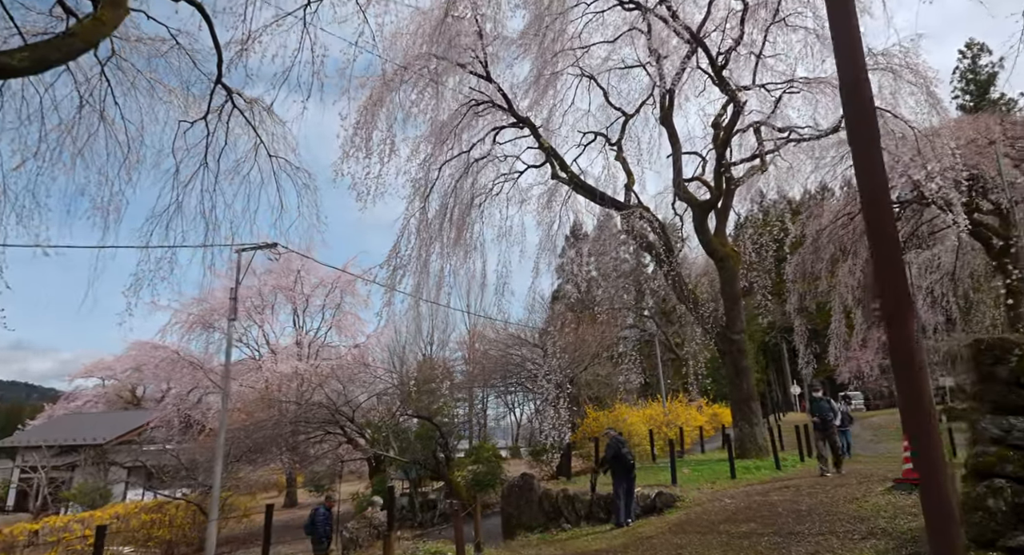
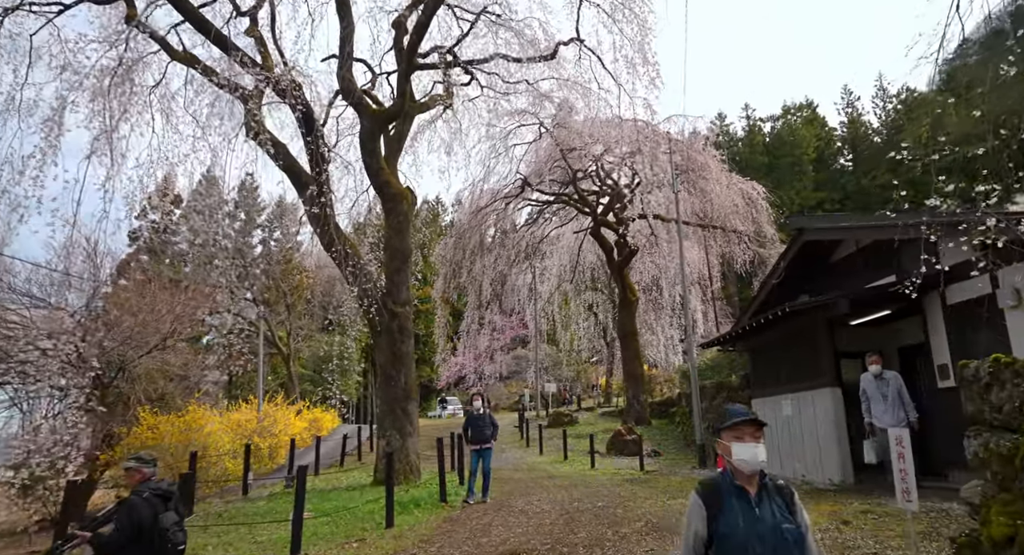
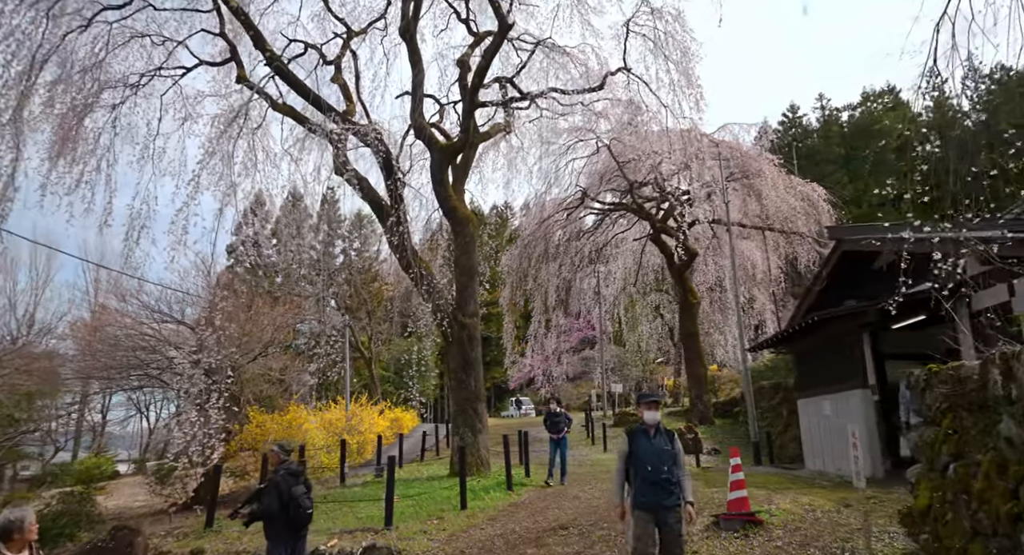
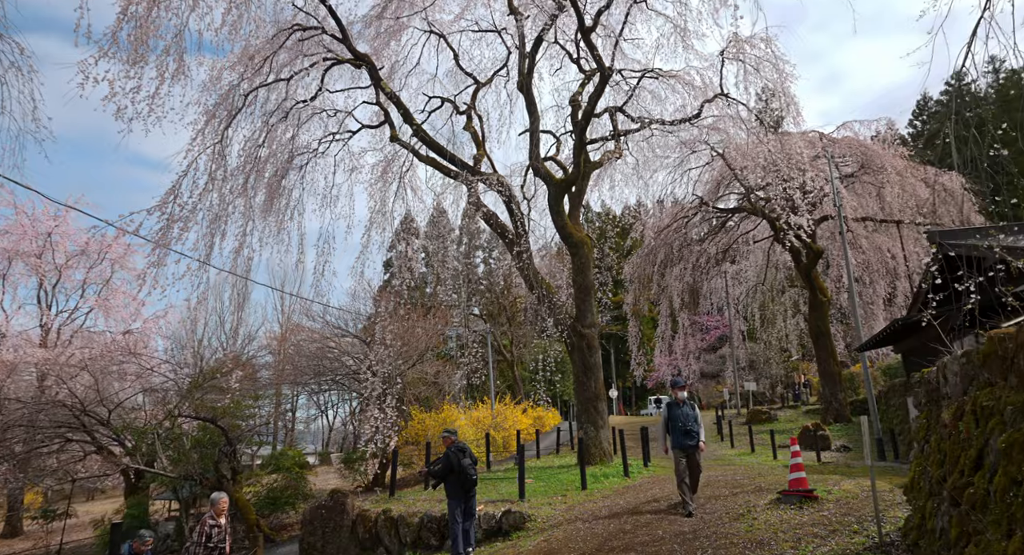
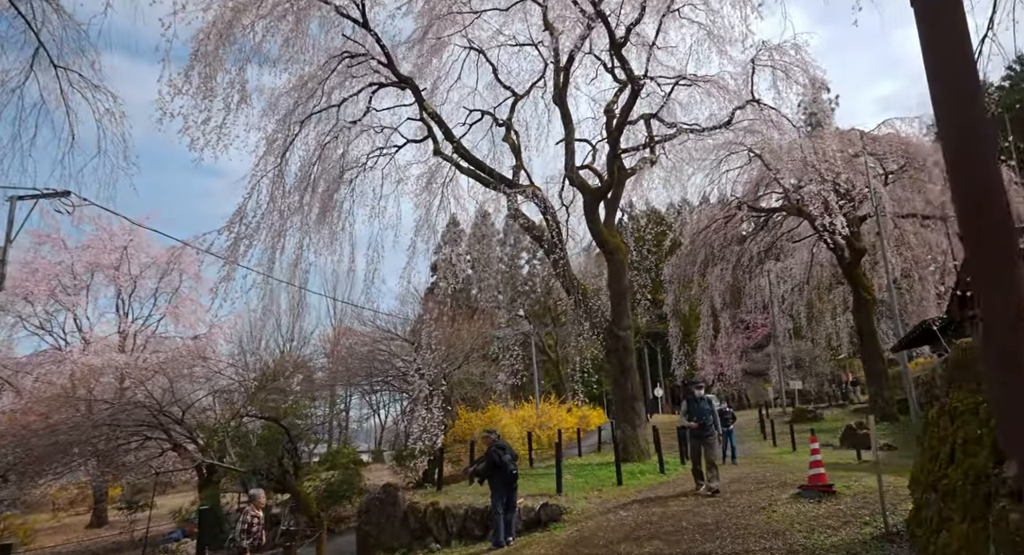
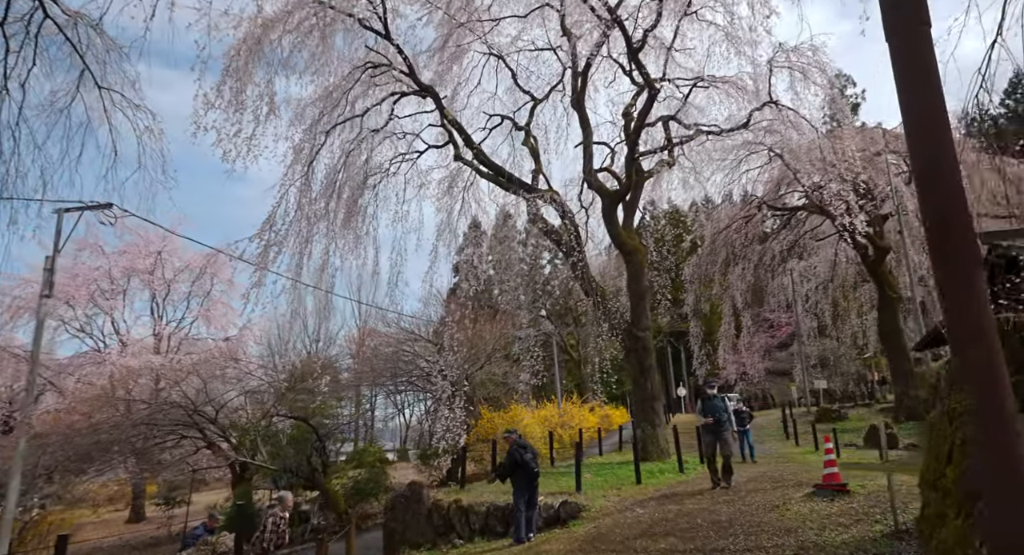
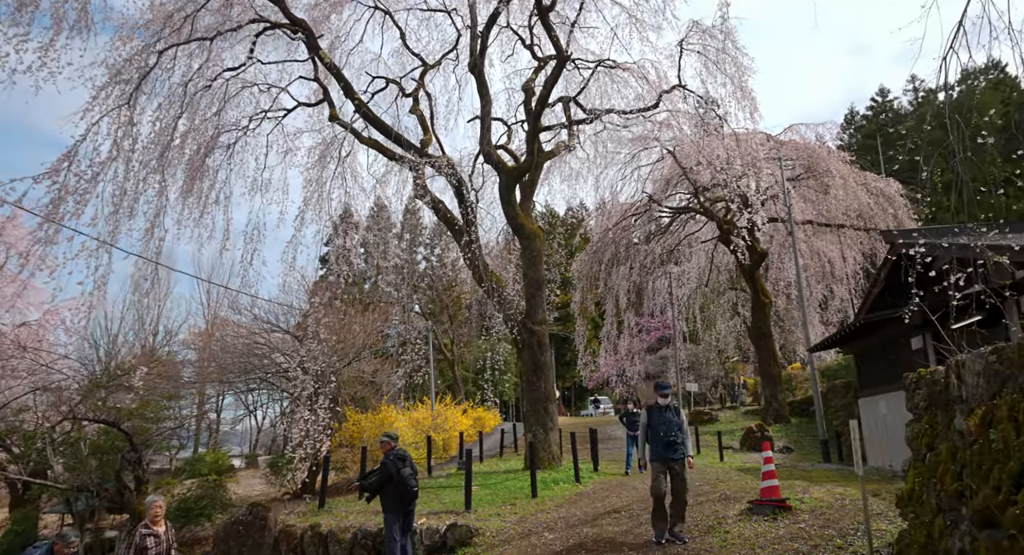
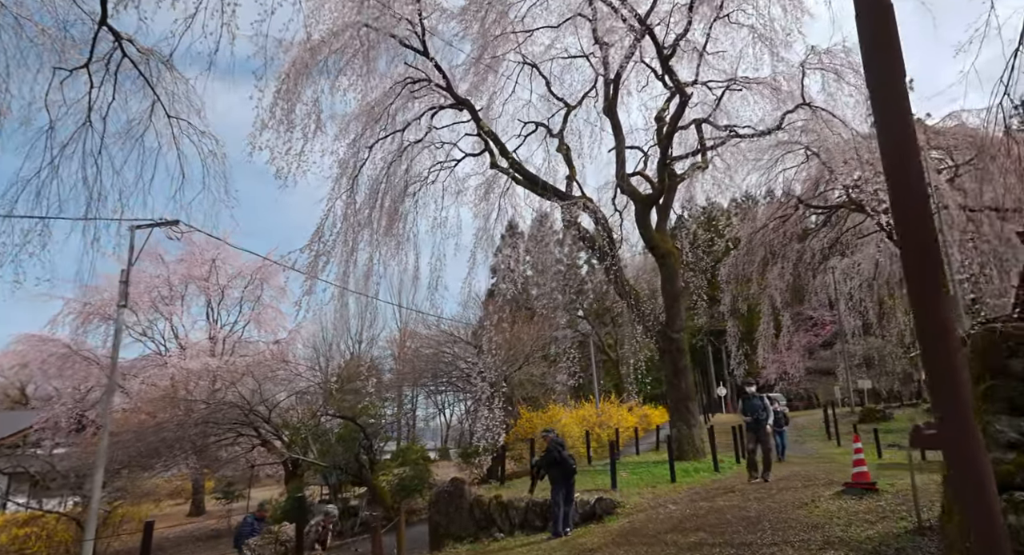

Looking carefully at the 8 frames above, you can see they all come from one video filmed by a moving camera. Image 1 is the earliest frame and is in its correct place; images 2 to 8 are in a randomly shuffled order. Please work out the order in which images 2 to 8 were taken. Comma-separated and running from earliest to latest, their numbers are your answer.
8, 6, 5, 4, 7, 3, 2
